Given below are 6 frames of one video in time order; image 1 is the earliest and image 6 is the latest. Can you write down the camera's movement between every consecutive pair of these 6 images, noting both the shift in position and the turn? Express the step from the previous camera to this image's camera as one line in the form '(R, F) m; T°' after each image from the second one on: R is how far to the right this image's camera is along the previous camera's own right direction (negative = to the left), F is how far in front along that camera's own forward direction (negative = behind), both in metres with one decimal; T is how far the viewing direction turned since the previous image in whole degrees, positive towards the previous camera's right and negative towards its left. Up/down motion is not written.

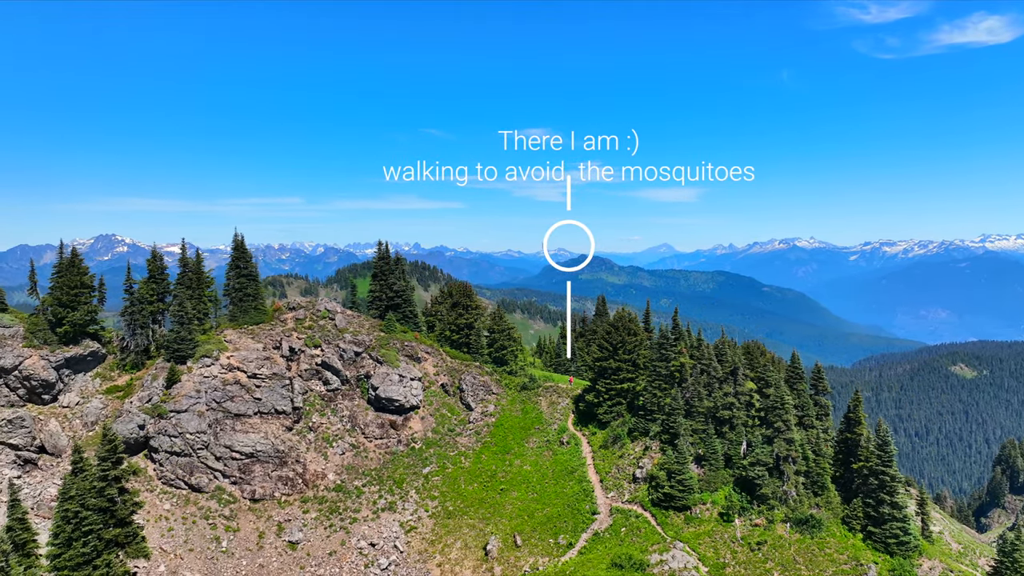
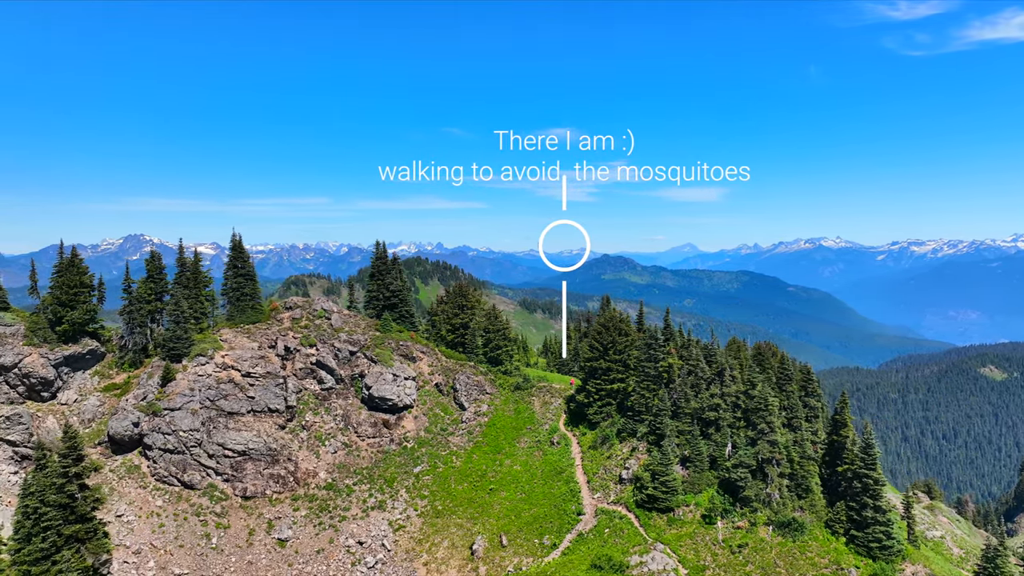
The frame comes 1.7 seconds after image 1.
(+2.6, +0.1) m; -1°
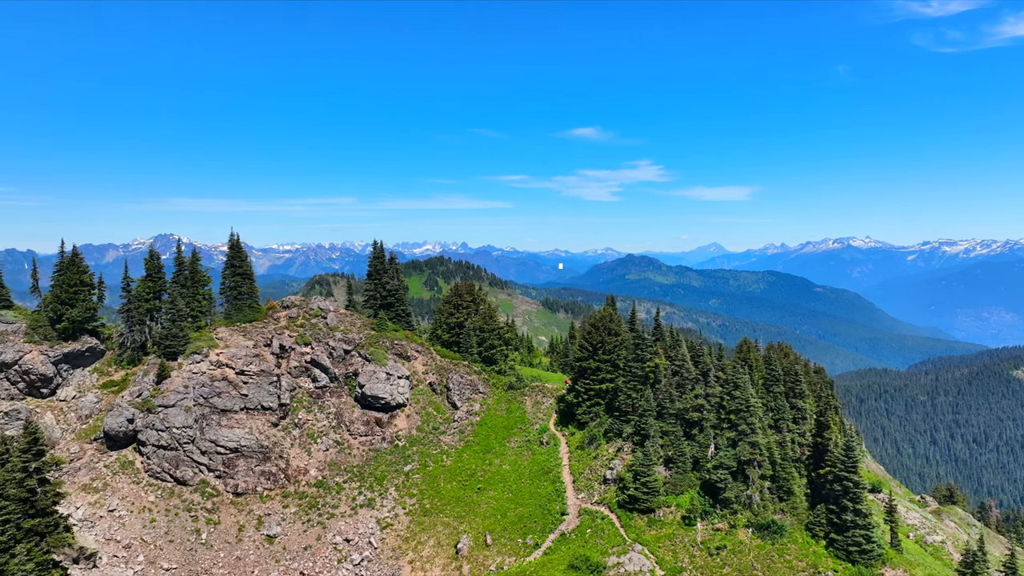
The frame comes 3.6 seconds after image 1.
(+2.8, 0.0) m; -1°
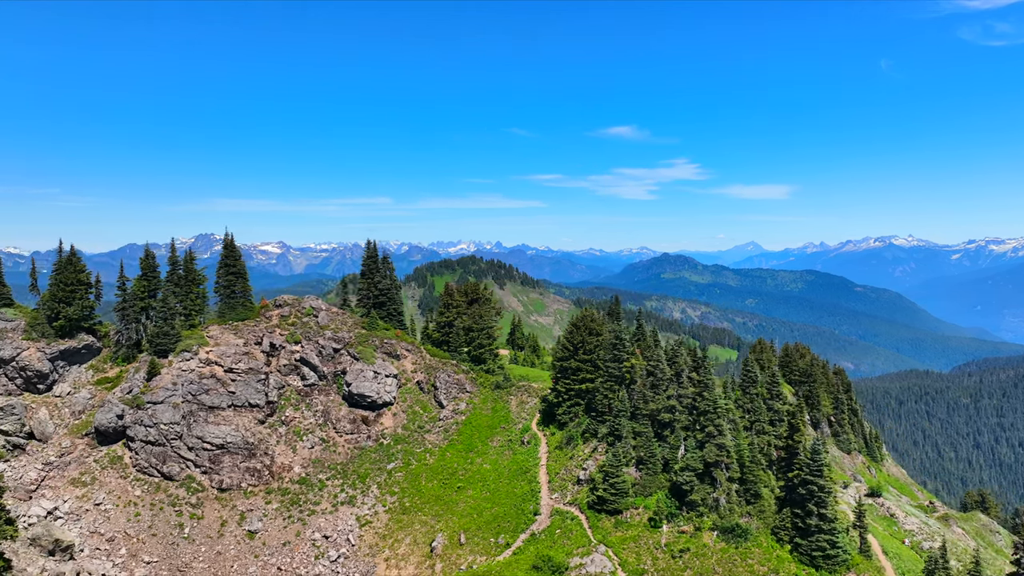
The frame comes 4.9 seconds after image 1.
(+4.4, +0.1) m; -2°
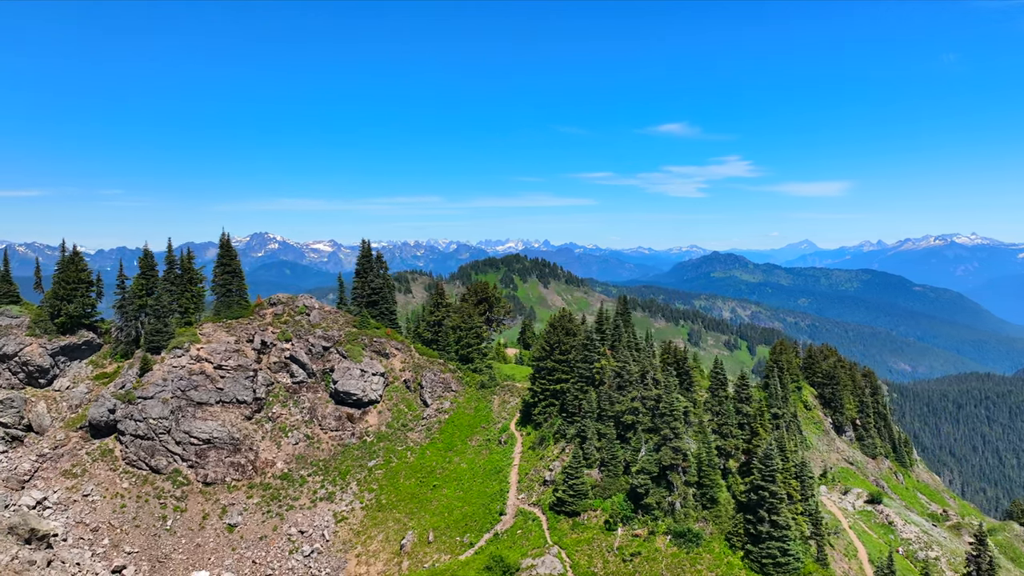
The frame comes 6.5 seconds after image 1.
(+5.8, +0.1) m; -2°
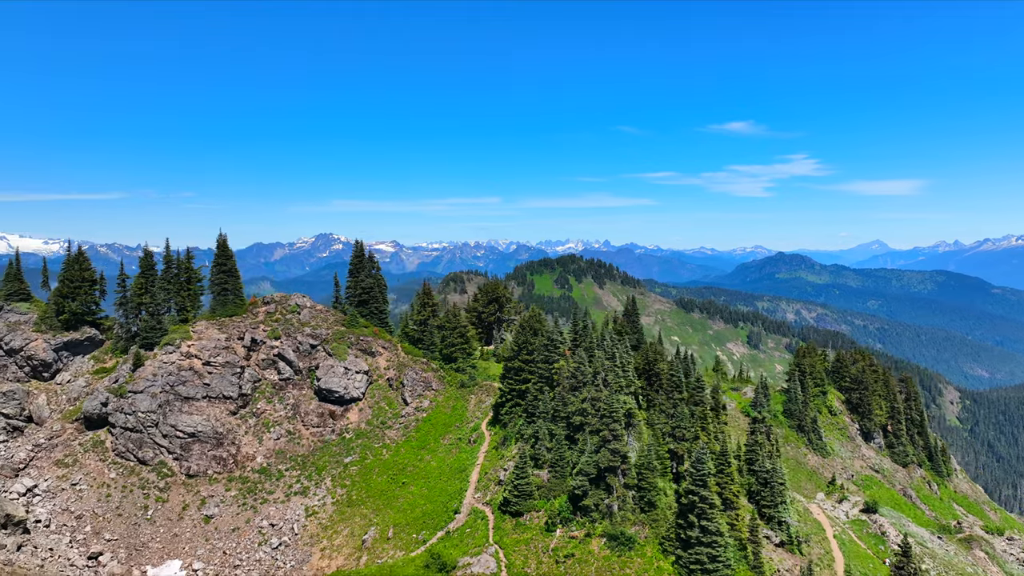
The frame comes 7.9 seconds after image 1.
(+7.5, -0.2) m; -3°
